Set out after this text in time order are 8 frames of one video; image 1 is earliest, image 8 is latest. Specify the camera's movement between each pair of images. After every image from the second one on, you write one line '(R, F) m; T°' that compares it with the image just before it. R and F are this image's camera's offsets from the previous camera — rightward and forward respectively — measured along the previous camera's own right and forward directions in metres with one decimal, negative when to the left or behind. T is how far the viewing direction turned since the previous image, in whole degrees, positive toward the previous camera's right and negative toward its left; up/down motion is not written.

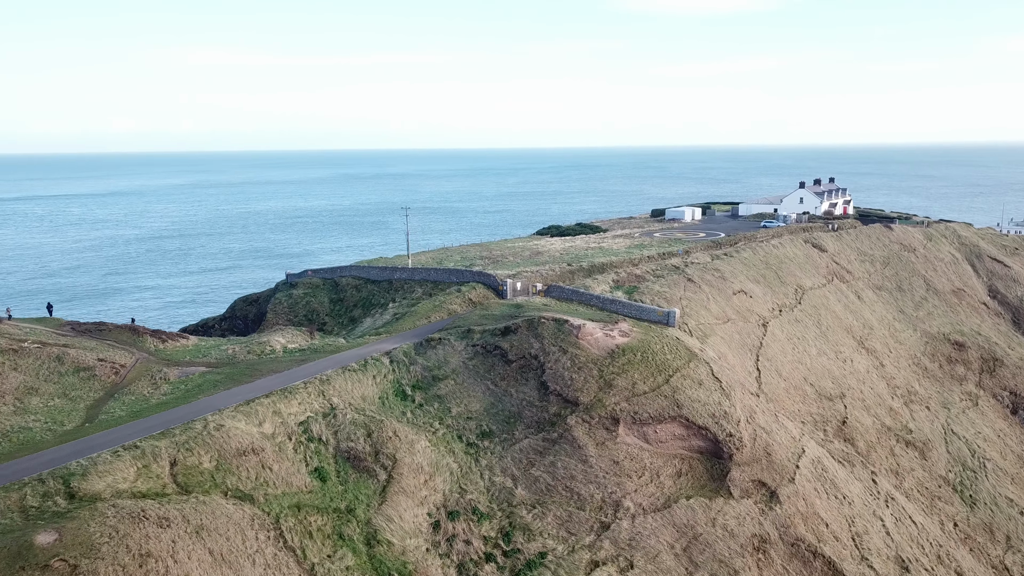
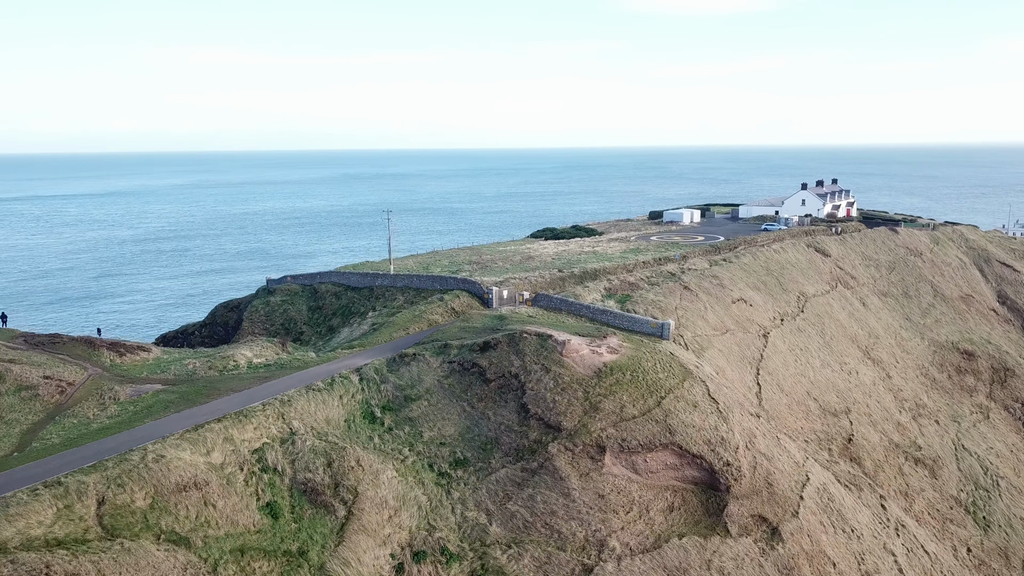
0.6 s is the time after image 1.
(+0.9, +2.3) m; 0°
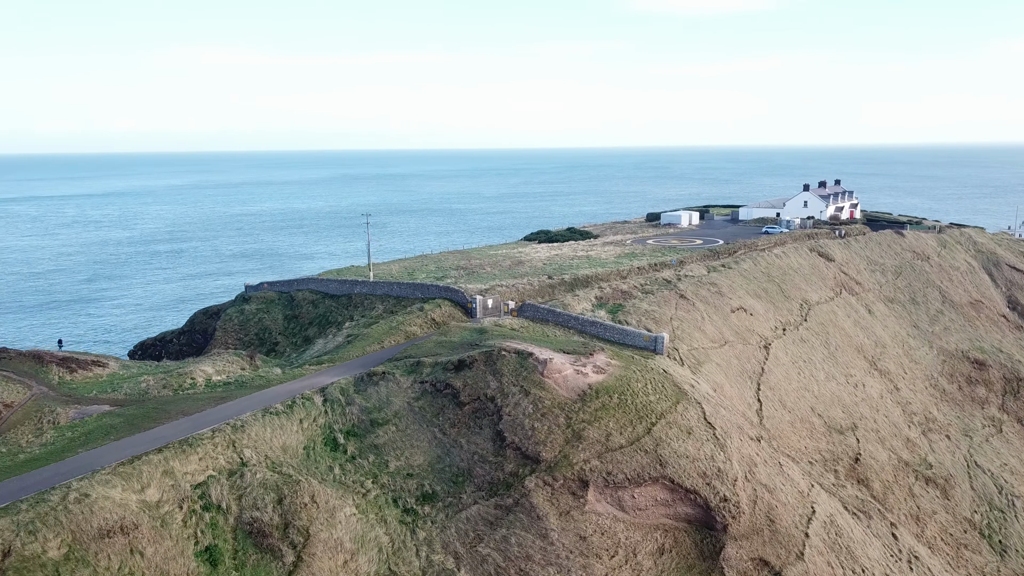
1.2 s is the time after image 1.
(+0.9, +2.3) m; 0°
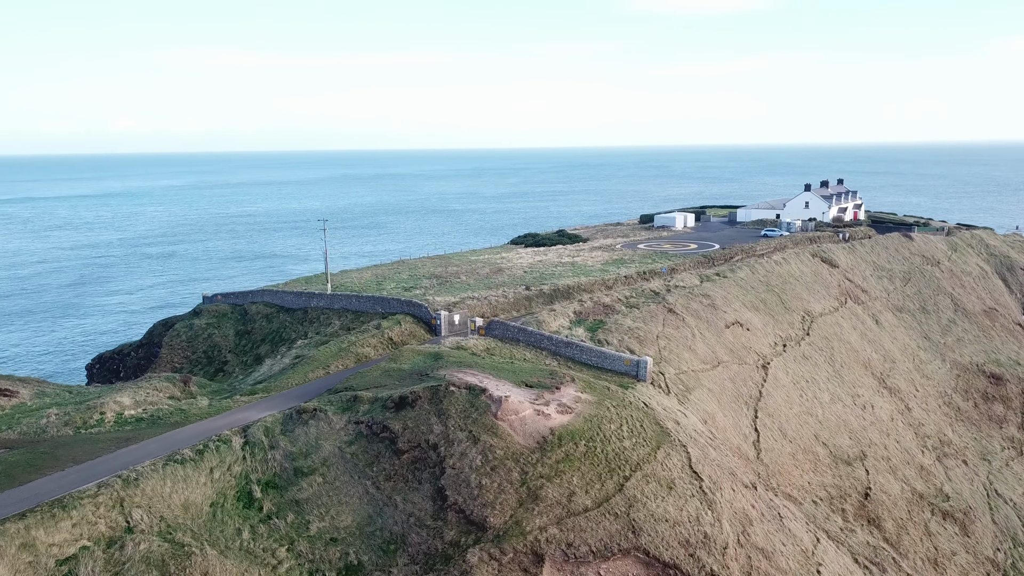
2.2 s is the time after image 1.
(+1.7, +3.8) m; 0°
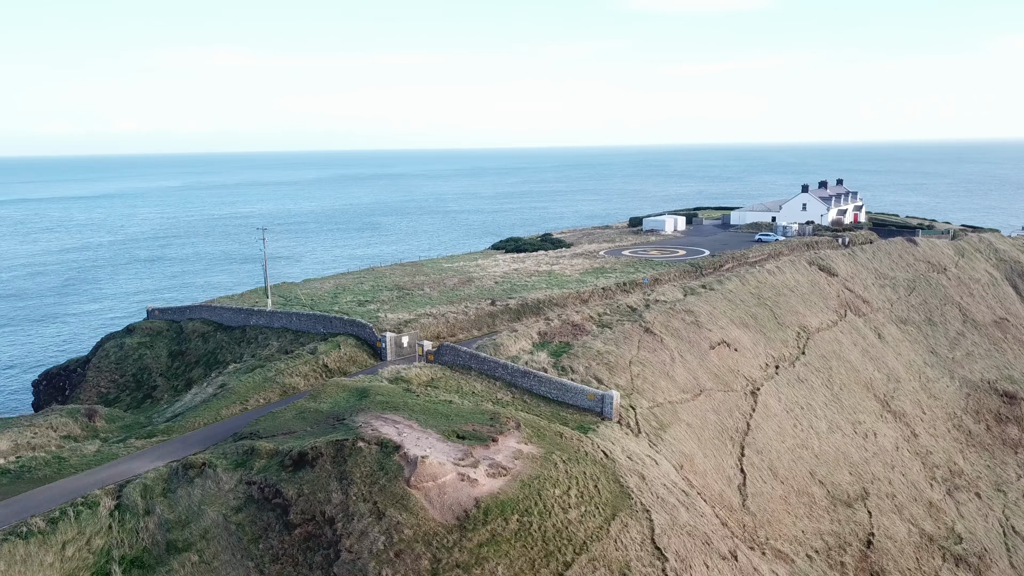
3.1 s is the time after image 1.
(+2.1, +3.8) m; 0°
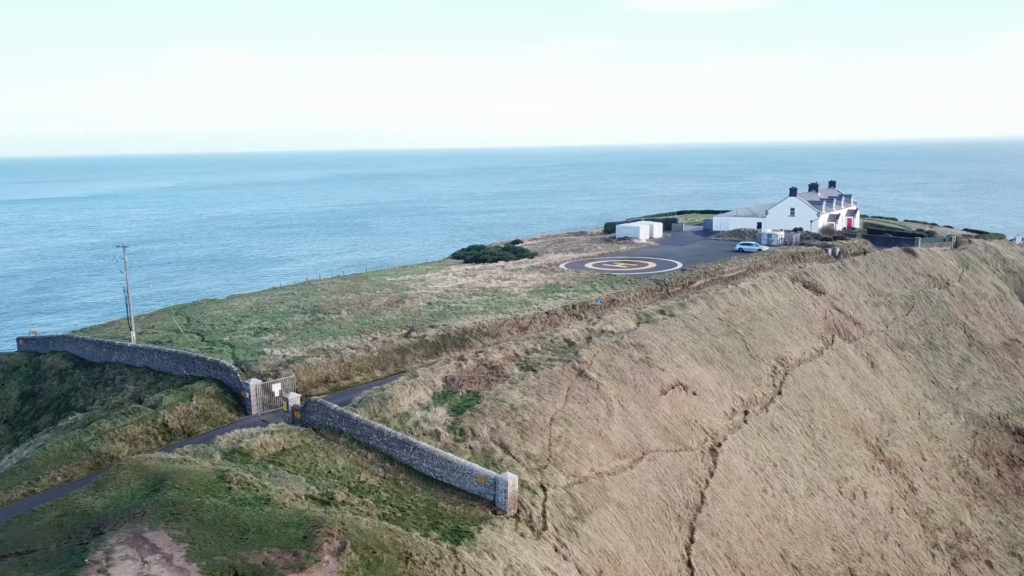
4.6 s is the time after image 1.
(+3.9, +5.8) m; 0°
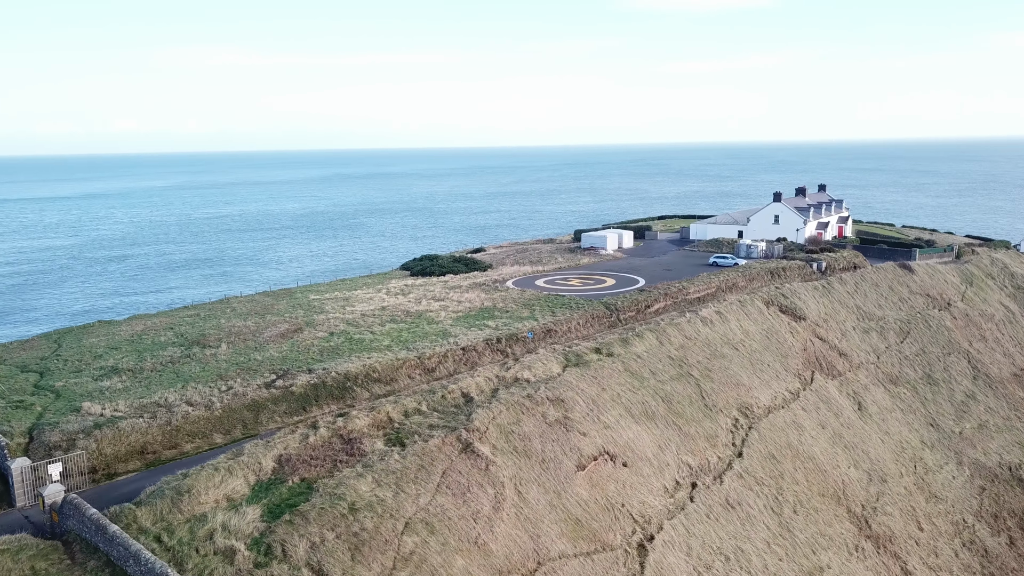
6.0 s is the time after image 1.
(+4.1, +5.9) m; 0°
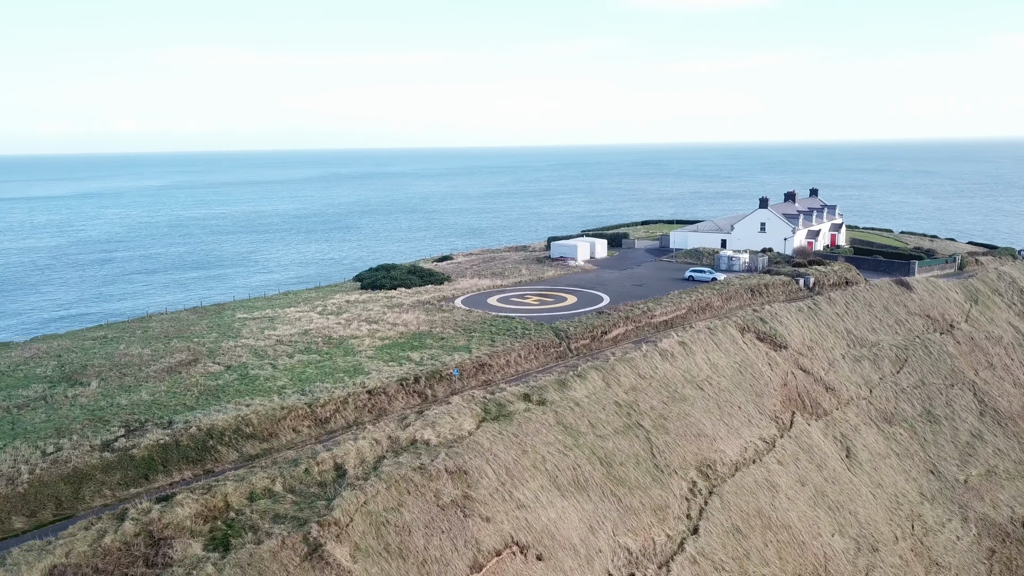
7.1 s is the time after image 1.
(+3.1, +4.6) m; 0°
